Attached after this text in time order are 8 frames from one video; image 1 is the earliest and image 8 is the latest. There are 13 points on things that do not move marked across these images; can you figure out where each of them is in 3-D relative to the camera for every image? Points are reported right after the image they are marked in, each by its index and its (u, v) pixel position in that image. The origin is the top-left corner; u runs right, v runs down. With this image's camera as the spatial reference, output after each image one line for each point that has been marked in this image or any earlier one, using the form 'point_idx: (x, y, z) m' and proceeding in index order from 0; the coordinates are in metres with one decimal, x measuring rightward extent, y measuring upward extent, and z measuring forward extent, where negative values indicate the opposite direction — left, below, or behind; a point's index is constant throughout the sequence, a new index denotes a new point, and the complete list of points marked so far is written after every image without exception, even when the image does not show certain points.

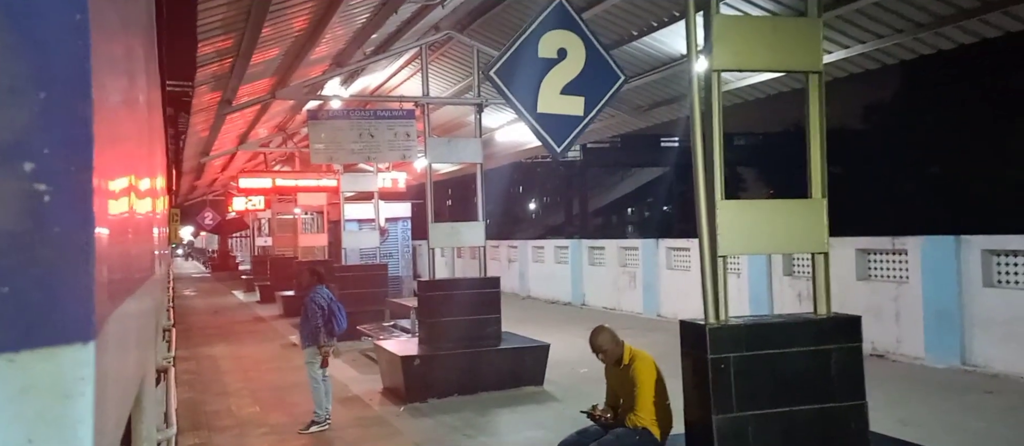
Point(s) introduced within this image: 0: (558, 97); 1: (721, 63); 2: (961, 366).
0: (+0.2, +0.7, +4.3) m
1: (+1.1, +0.9, +4.1) m
2: (+5.1, -1.6, +8.7) m
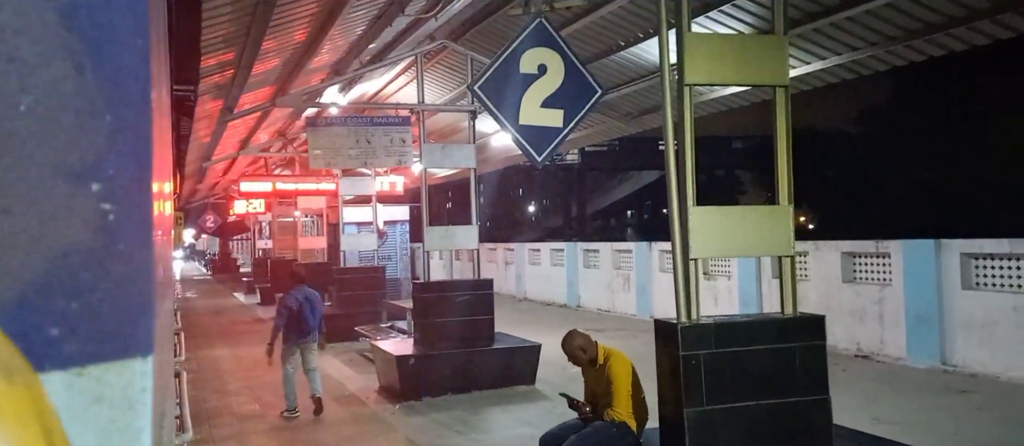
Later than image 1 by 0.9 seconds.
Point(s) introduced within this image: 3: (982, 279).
0: (+0.1, +0.7, +4.5) m
1: (+1.0, +0.8, +4.4) m
2: (+5.0, -1.7, +9.0) m
3: (+5.4, -0.6, +8.7) m
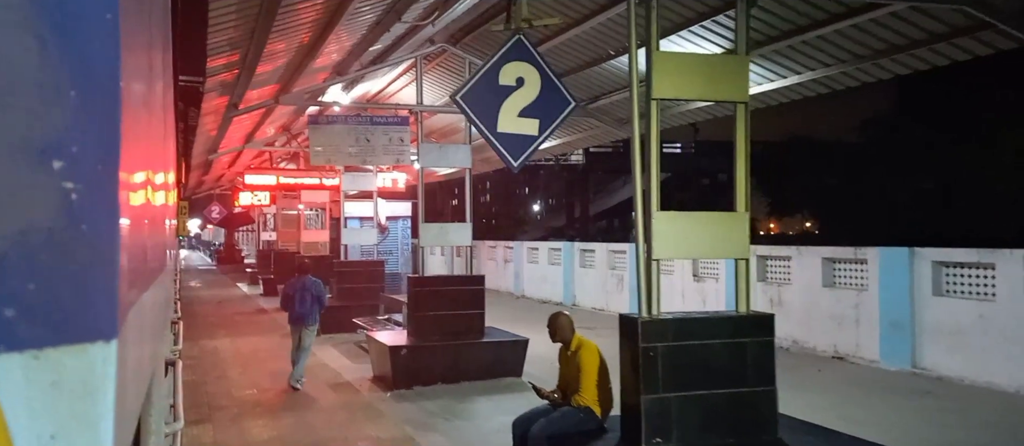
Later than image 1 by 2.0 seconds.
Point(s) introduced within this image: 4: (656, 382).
0: (0.0, +0.7, +4.9) m
1: (+0.9, +0.8, +4.8) m
2: (+4.9, -1.8, +9.4) m
3: (+5.2, -0.8, +9.1) m
4: (+0.9, -1.0, +4.6) m
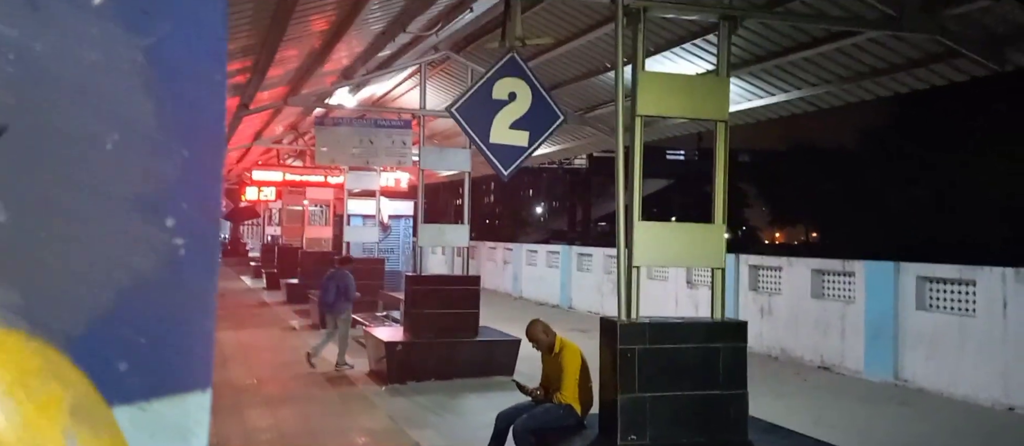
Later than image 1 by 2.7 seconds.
0: (0.0, +0.6, +5.2) m
1: (+0.9, +0.8, +5.0) m
2: (+4.8, -2.0, +9.6) m
3: (+5.1, -1.0, +9.3) m
4: (+0.8, -1.0, +4.9) m
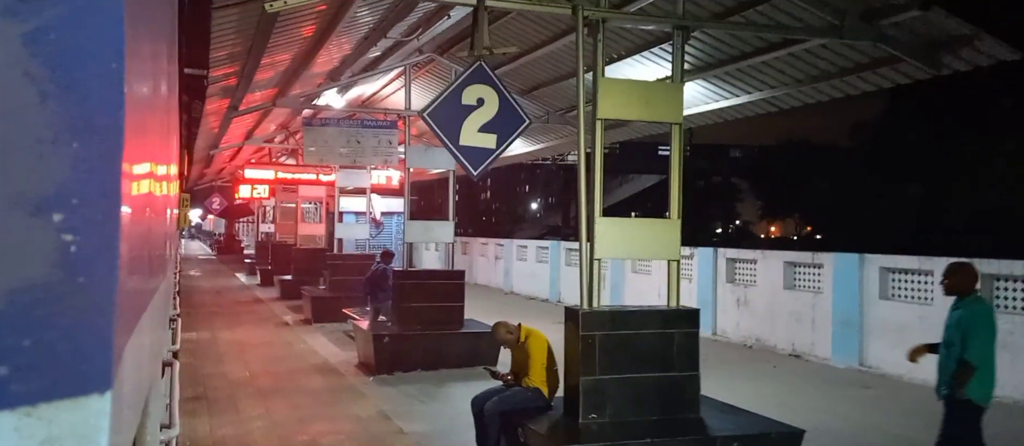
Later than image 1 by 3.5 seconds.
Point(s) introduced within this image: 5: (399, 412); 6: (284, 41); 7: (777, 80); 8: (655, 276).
0: (-0.3, +0.7, +5.6) m
1: (+0.7, +0.8, +5.4) m
2: (+4.6, -1.9, +10.1) m
3: (+4.9, -0.9, +9.8) m
4: (+0.6, -1.0, +5.3) m
5: (-1.2, -2.0, +8.0) m
6: (-2.3, +1.8, +7.6) m
7: (+2.6, +1.4, +7.7) m
8: (+2.8, -1.0, +15.0) m
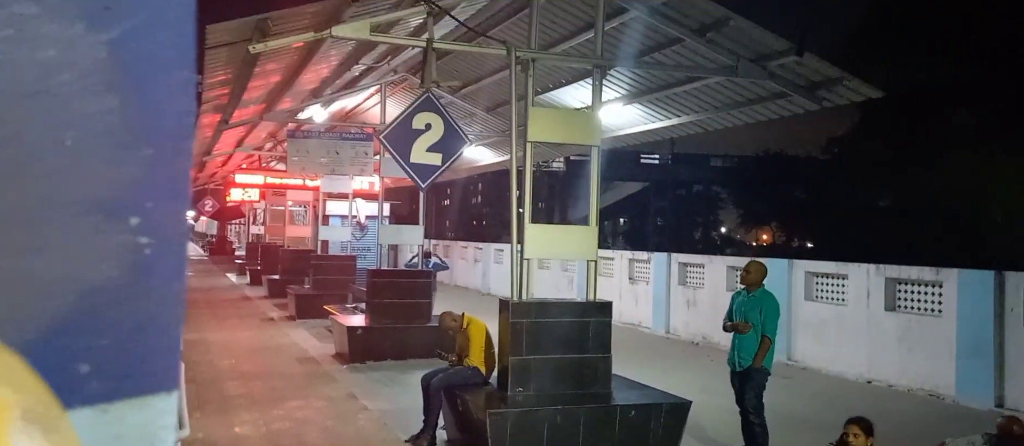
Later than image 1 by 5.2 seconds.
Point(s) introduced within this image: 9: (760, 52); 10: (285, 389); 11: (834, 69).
0: (-0.8, +0.6, +6.7) m
1: (+0.2, +0.7, +6.5) m
2: (+4.0, -2.0, +11.1) m
3: (+4.4, -1.0, +10.9) m
4: (+0.1, -1.0, +6.4) m
5: (-1.7, -2.0, +9.0) m
6: (-2.7, +1.8, +8.7) m
7: (+2.1, +1.3, +8.8) m
8: (+2.2, -1.2, +16.1) m
9: (+2.3, +1.6, +7.1) m
10: (-2.7, -2.0, +9.2) m
11: (+2.9, +1.4, +6.8) m
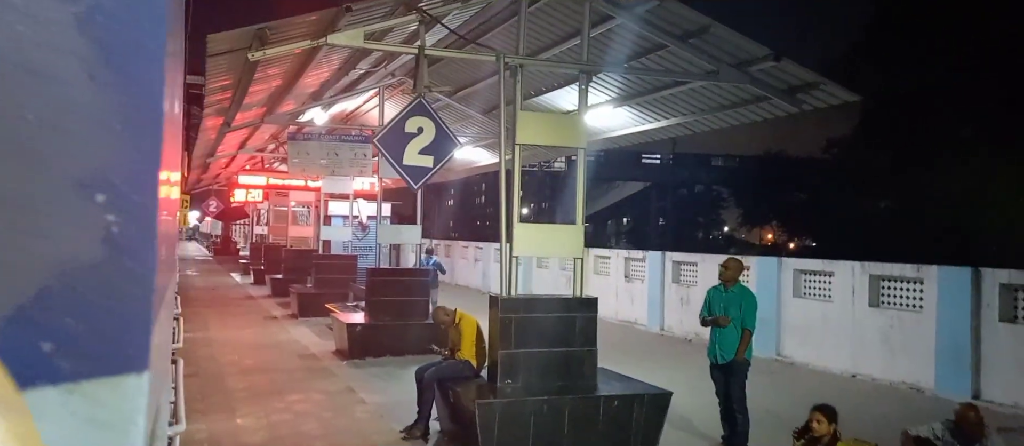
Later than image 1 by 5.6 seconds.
0: (-0.9, +0.6, +7.0) m
1: (+0.1, +0.7, +6.8) m
2: (+3.9, -2.0, +11.4) m
3: (+4.3, -1.0, +11.1) m
4: (0.0, -1.0, +6.7) m
5: (-1.8, -2.0, +9.3) m
6: (-2.8, +1.8, +9.0) m
7: (+2.0, +1.3, +9.0) m
8: (+2.2, -1.2, +16.3) m
9: (+2.2, +1.6, +7.3) m
10: (-2.8, -2.0, +9.5) m
11: (+2.8, +1.4, +7.1) m
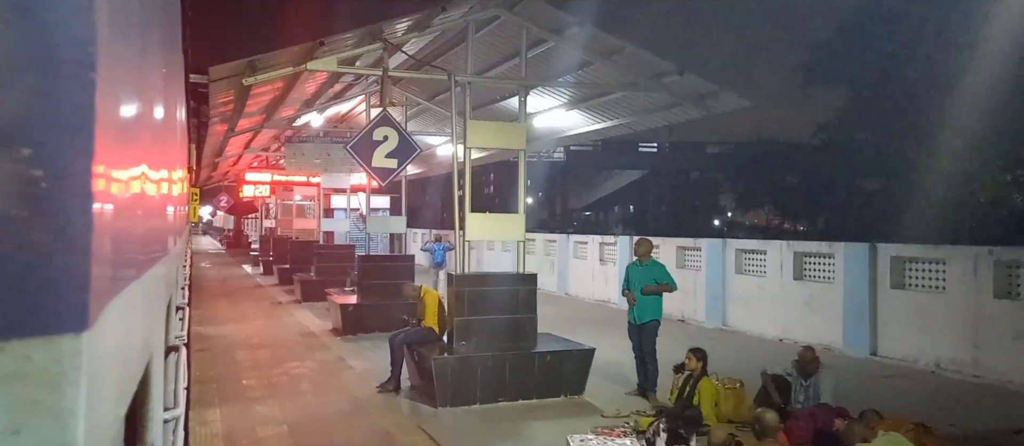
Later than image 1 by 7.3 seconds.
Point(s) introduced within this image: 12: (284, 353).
0: (-1.4, +0.7, +8.4) m
1: (-0.5, +0.9, +8.2) m
2: (+3.5, -1.8, +12.8) m
3: (+3.9, -0.7, +12.5) m
4: (-0.5, -0.9, +8.1) m
5: (-2.2, -1.9, +10.8) m
6: (-3.4, +1.9, +10.4) m
7: (+1.5, +1.5, +10.4) m
8: (+1.8, -0.9, +17.8) m
9: (+1.7, +1.7, +8.7) m
10: (-3.2, -1.9, +11.0) m
11: (+2.2, +1.5, +8.5) m
12: (-3.3, -1.9, +11.2) m
